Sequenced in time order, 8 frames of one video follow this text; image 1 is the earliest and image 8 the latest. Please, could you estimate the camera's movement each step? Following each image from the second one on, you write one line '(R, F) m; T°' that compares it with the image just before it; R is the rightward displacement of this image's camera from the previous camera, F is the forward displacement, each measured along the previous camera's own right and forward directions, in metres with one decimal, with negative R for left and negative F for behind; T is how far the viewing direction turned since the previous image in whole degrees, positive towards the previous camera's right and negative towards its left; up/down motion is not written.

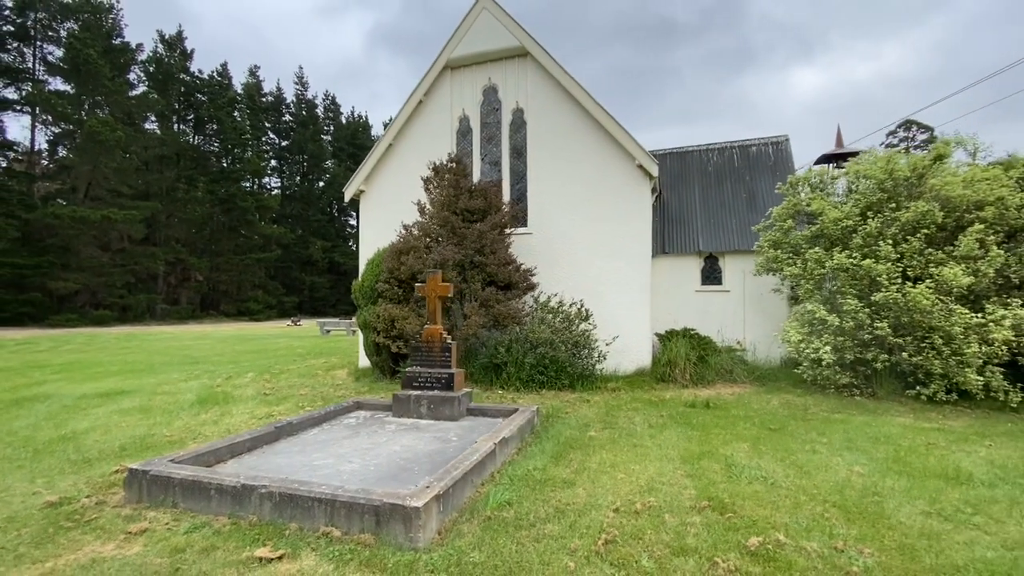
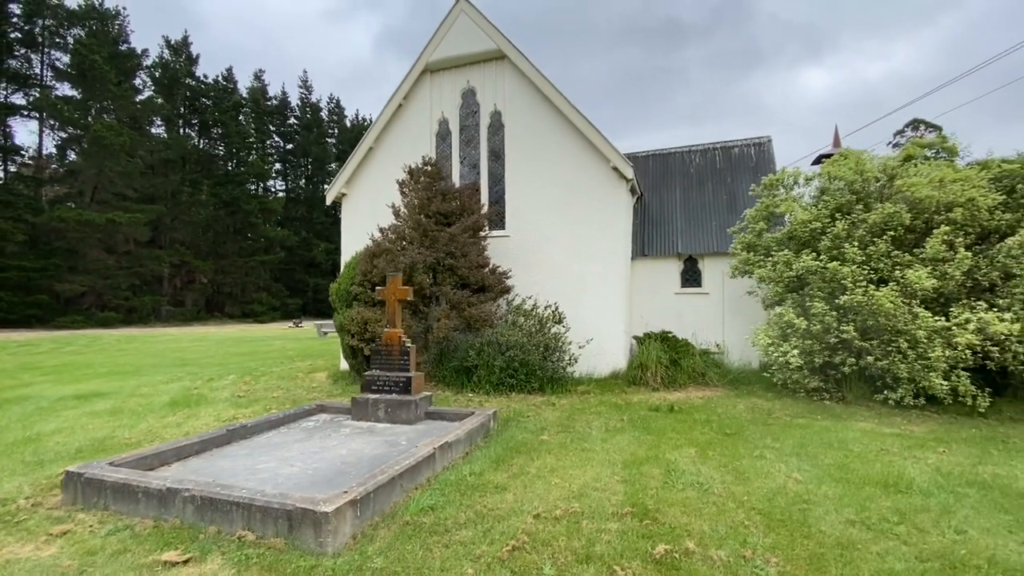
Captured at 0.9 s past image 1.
(+0.8, 0.0) m; -1°
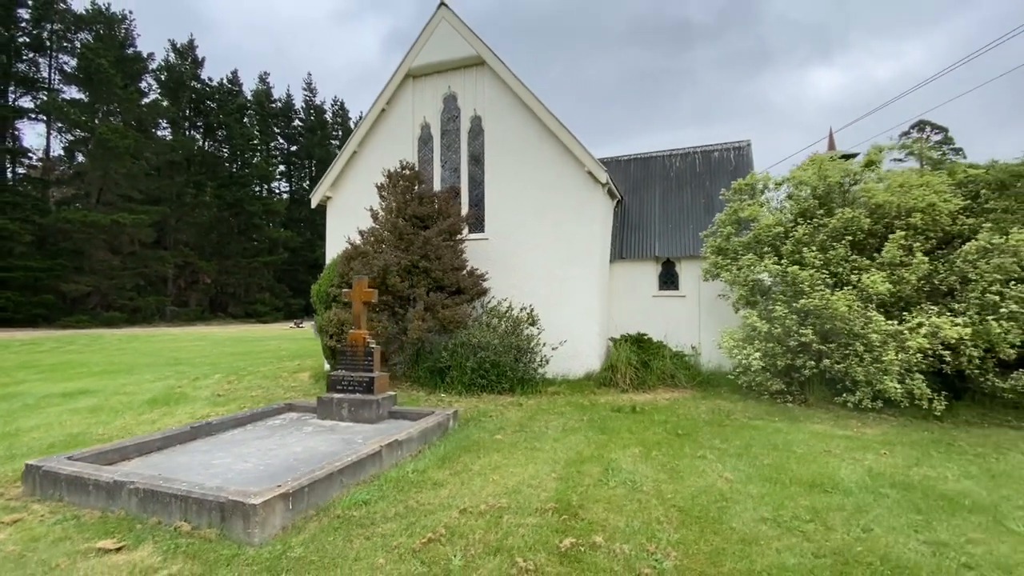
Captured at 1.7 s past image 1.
(+0.8, -0.2) m; -1°
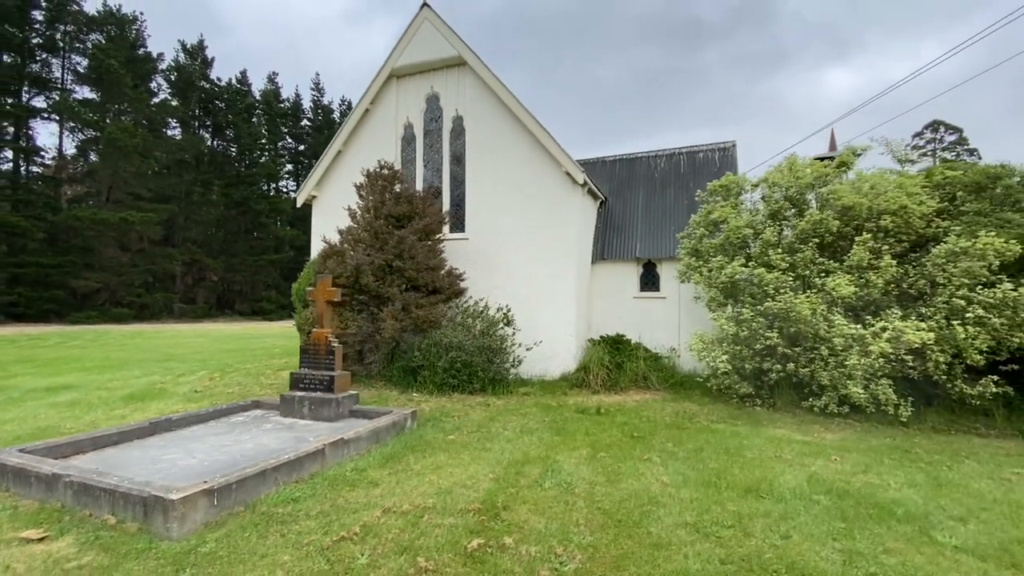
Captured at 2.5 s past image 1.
(+0.8, 0.0) m; -1°
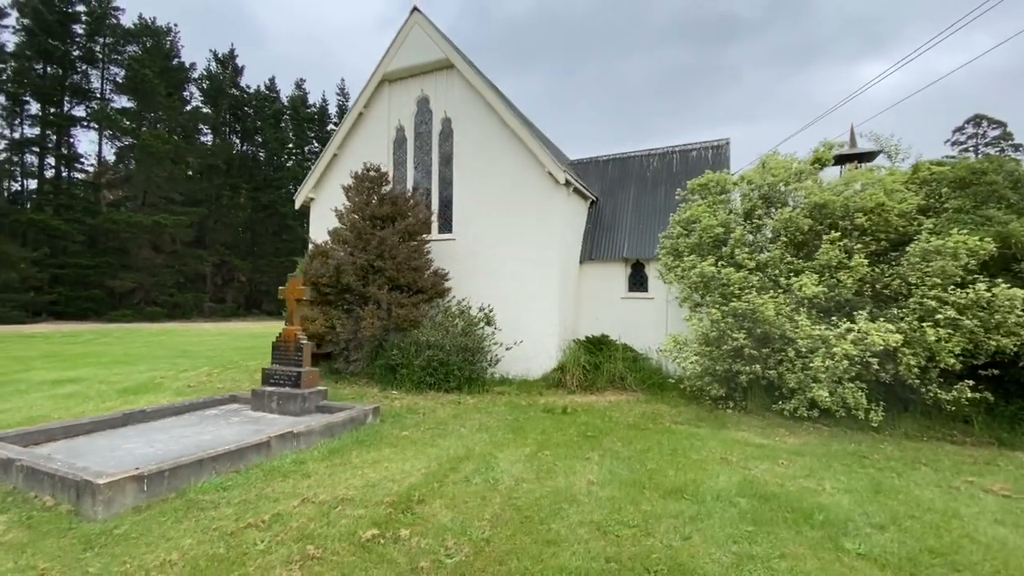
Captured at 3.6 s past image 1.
(+1.1, 0.0) m; -3°
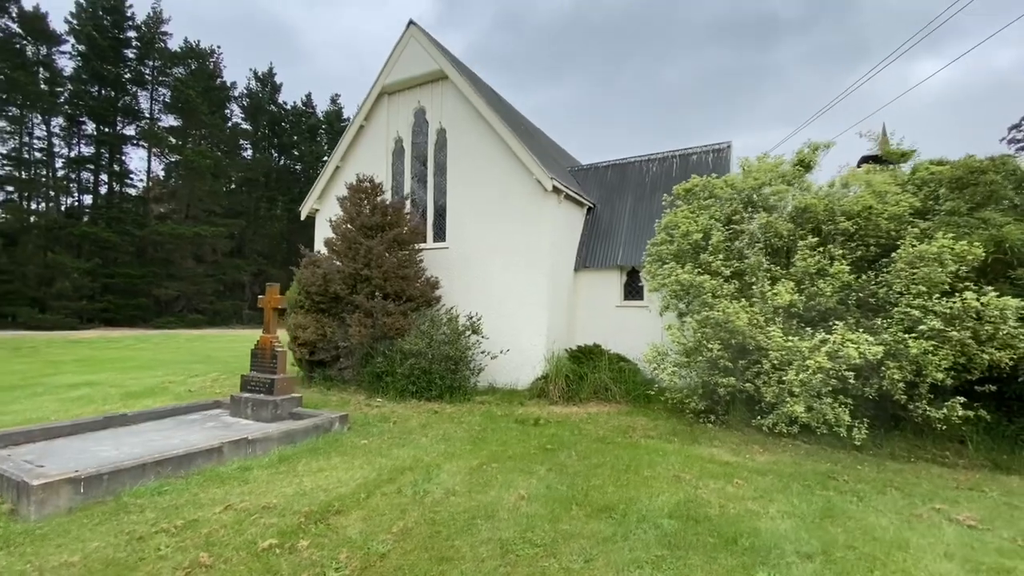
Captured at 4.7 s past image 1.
(+1.2, +0.1) m; -4°
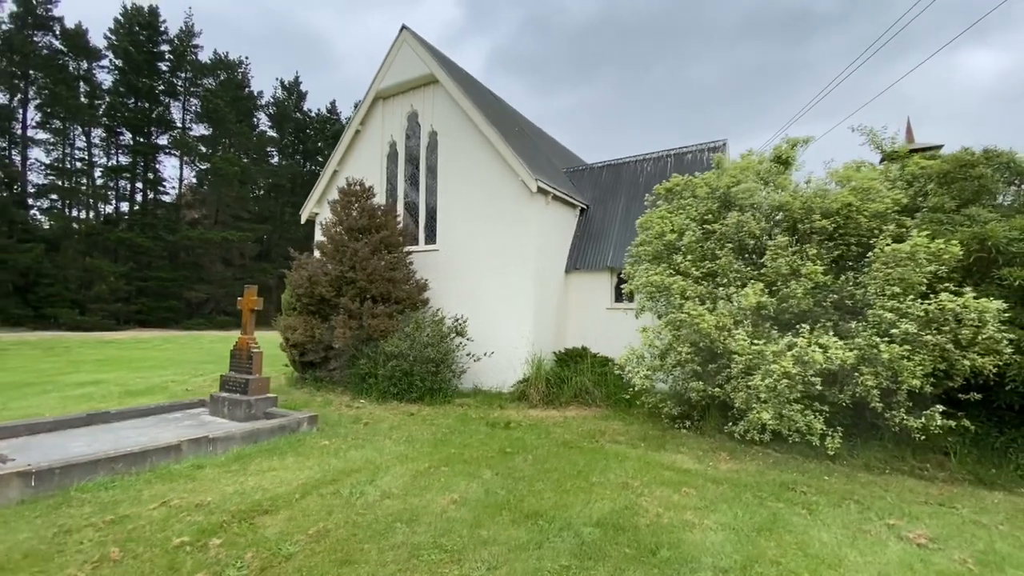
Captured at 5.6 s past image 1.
(+1.0, +0.1) m; -3°
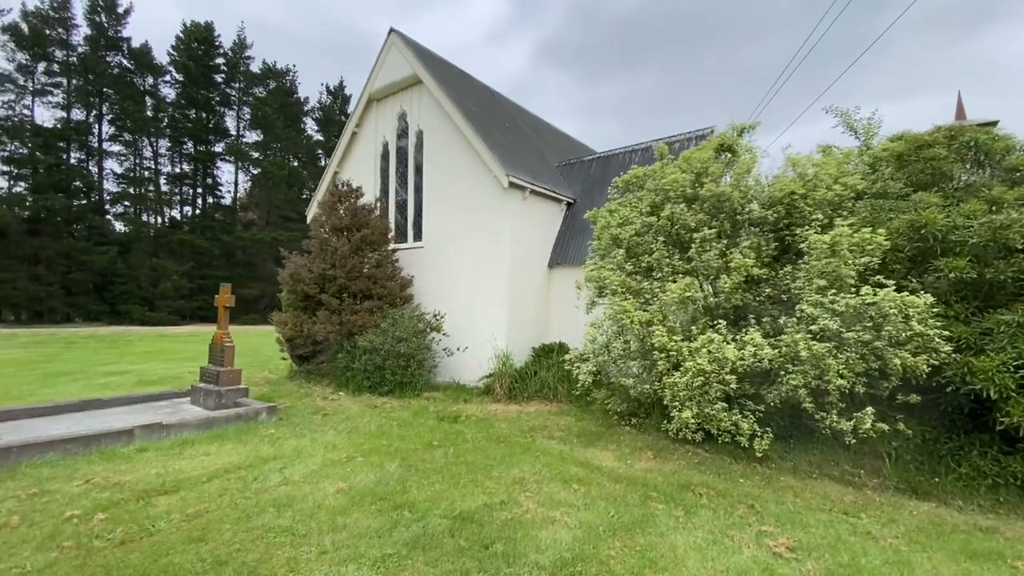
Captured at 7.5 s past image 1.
(+1.9, 0.0) m; -6°
